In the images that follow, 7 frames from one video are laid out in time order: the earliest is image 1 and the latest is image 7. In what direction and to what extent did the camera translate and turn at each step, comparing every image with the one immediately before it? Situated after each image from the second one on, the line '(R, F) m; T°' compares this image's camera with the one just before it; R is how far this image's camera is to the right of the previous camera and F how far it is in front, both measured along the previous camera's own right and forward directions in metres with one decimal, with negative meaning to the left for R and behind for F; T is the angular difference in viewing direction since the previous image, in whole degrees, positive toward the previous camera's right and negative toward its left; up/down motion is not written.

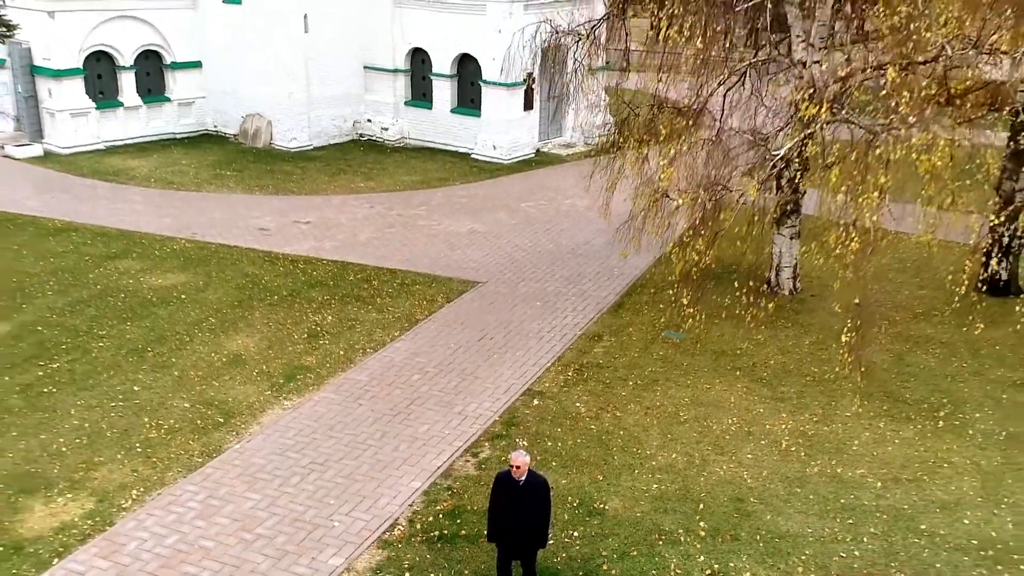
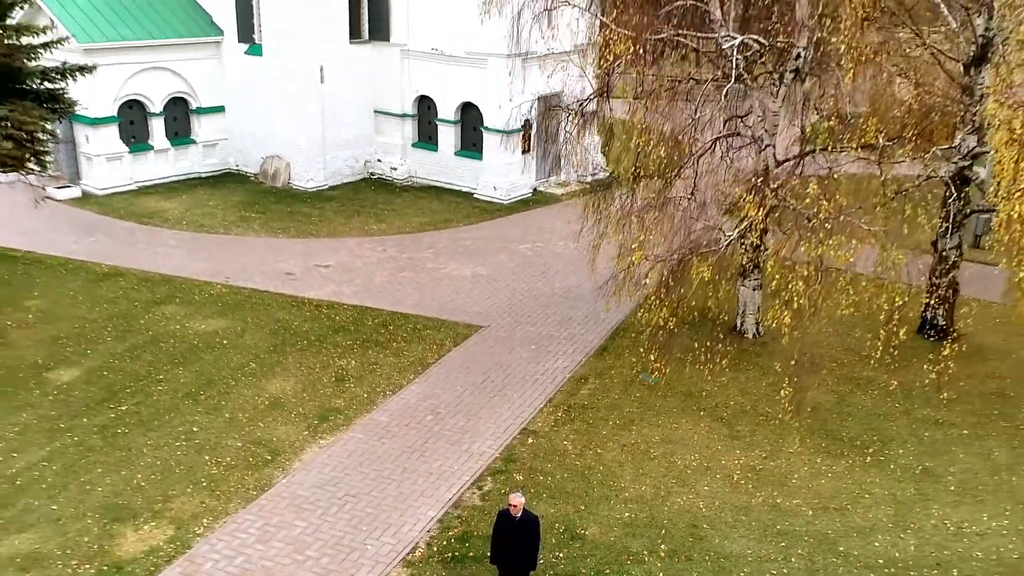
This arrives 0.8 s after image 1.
(0.0, -1.4) m; 0°
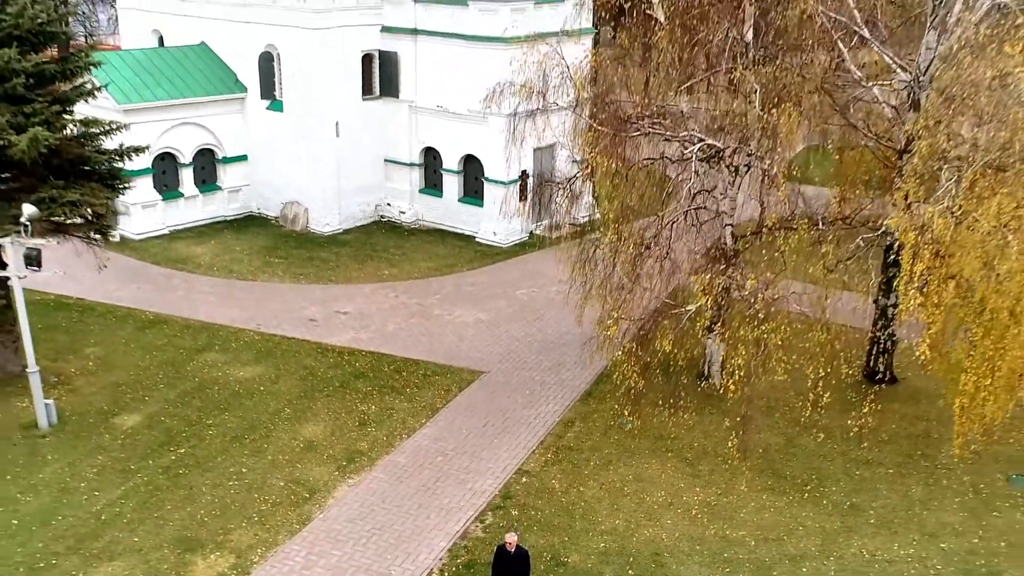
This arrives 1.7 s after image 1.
(0.0, -1.7) m; 0°
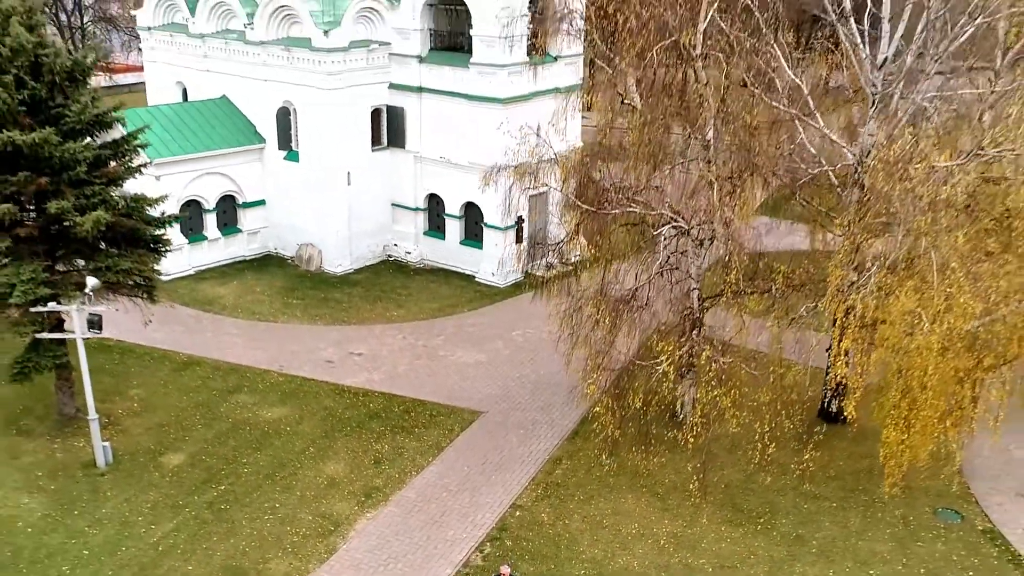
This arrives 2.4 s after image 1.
(+0.1, -1.7) m; 0°
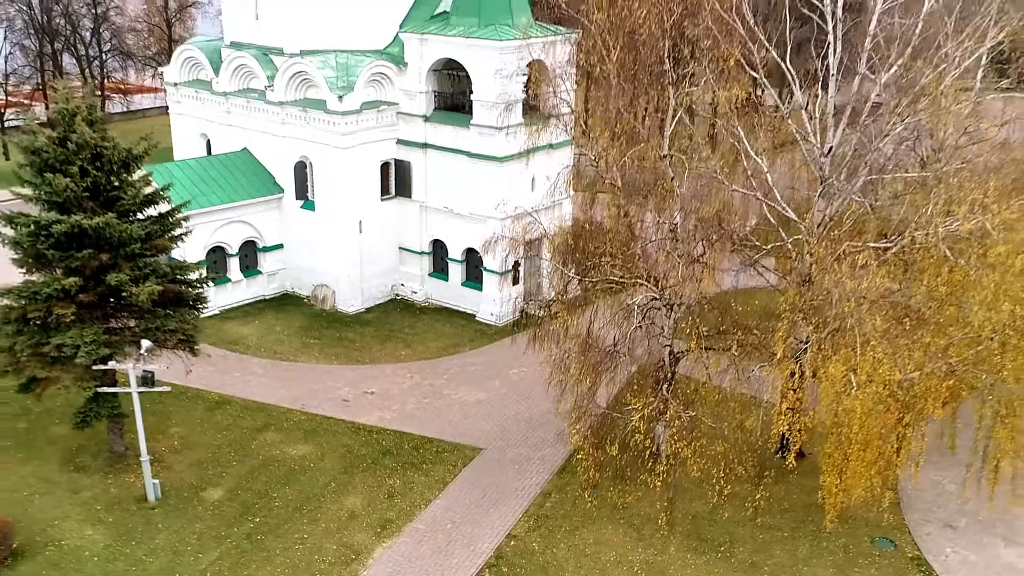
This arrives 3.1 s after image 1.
(+0.1, -2.0) m; 0°
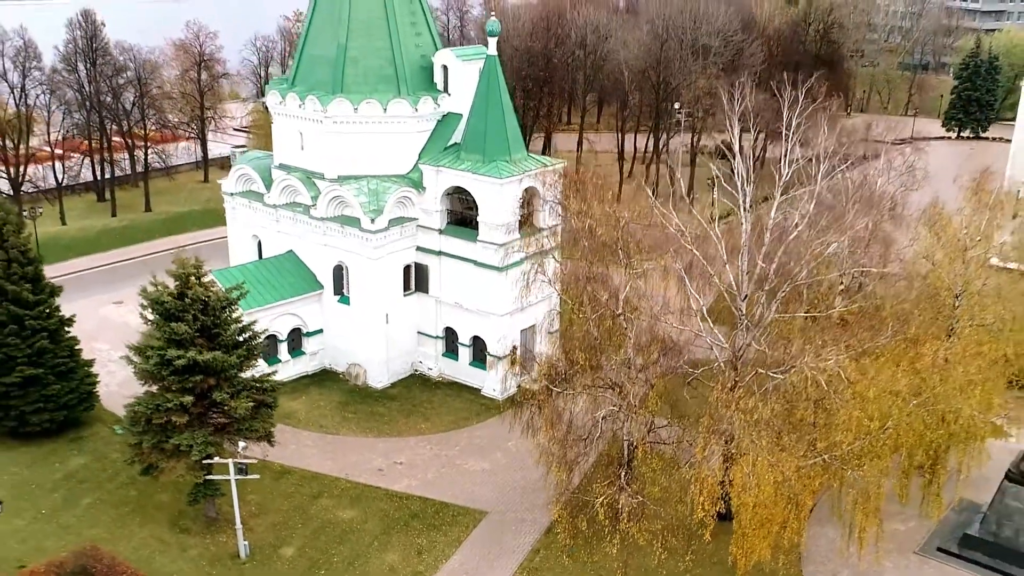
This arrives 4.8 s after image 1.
(+0.1, -5.2) m; 0°
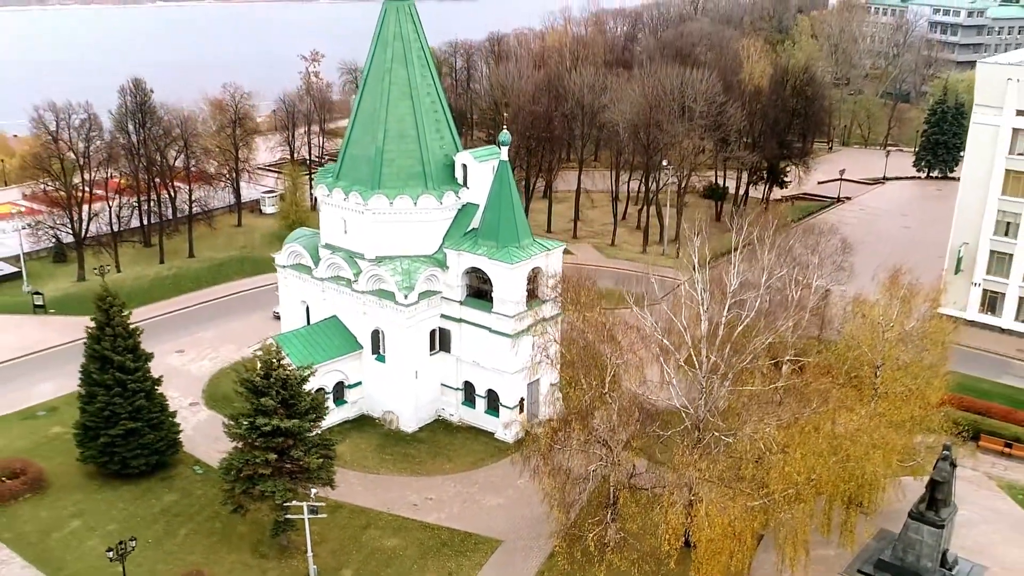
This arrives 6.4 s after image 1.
(-0.3, -5.7) m; 0°
